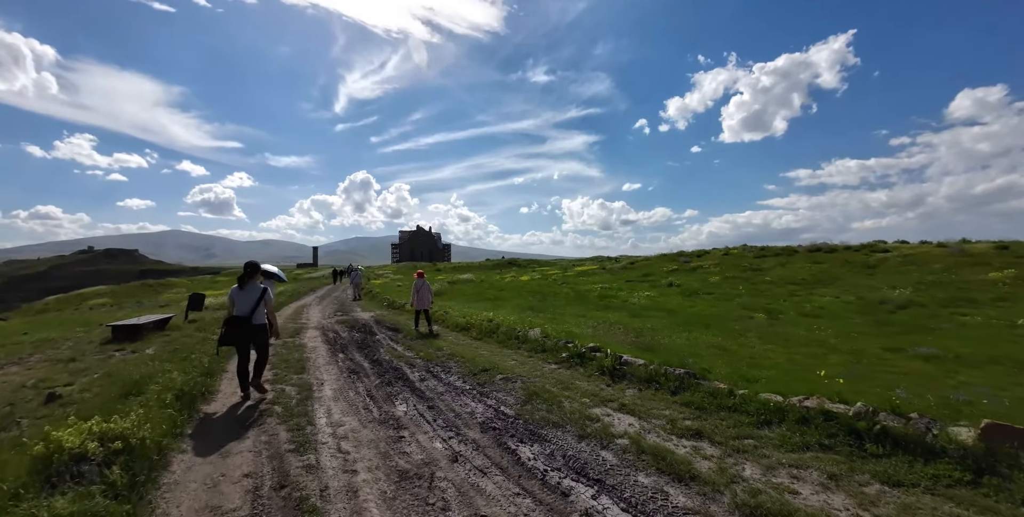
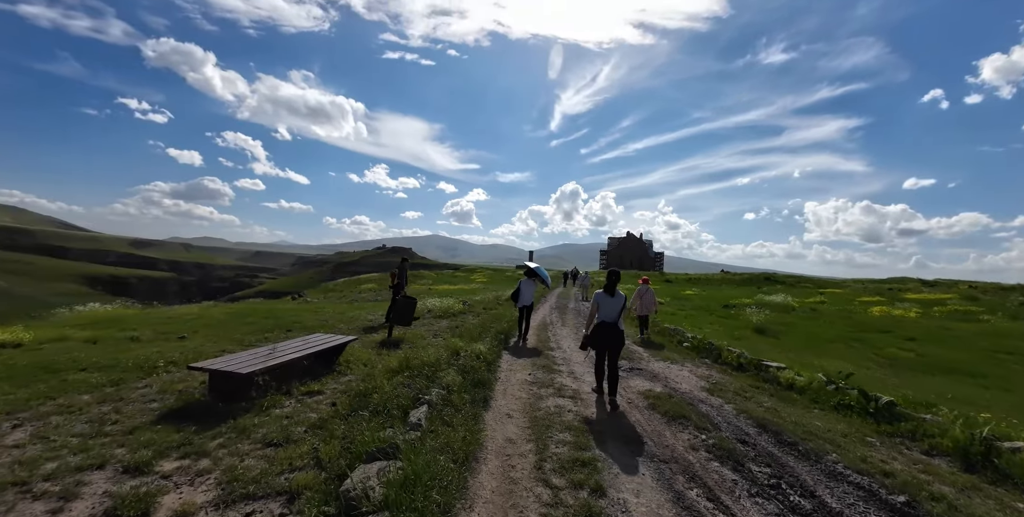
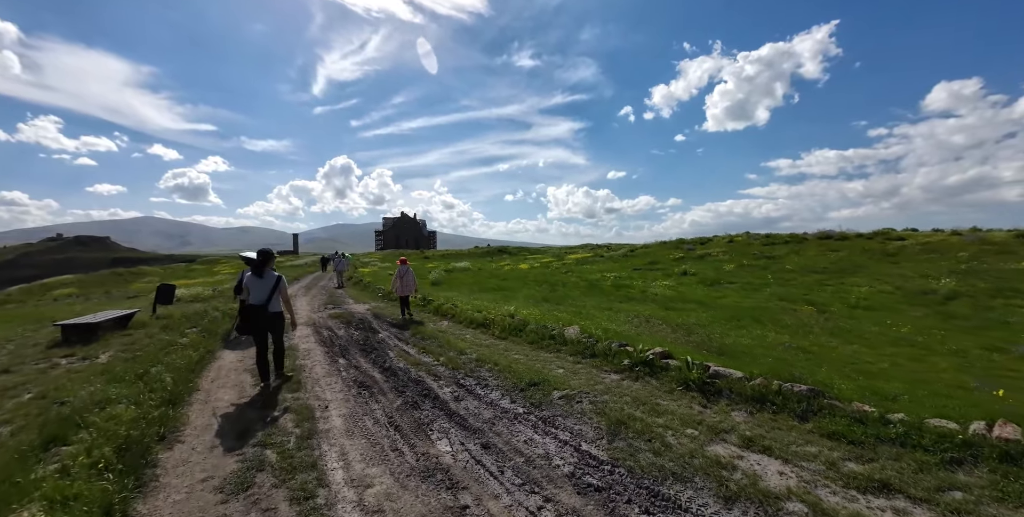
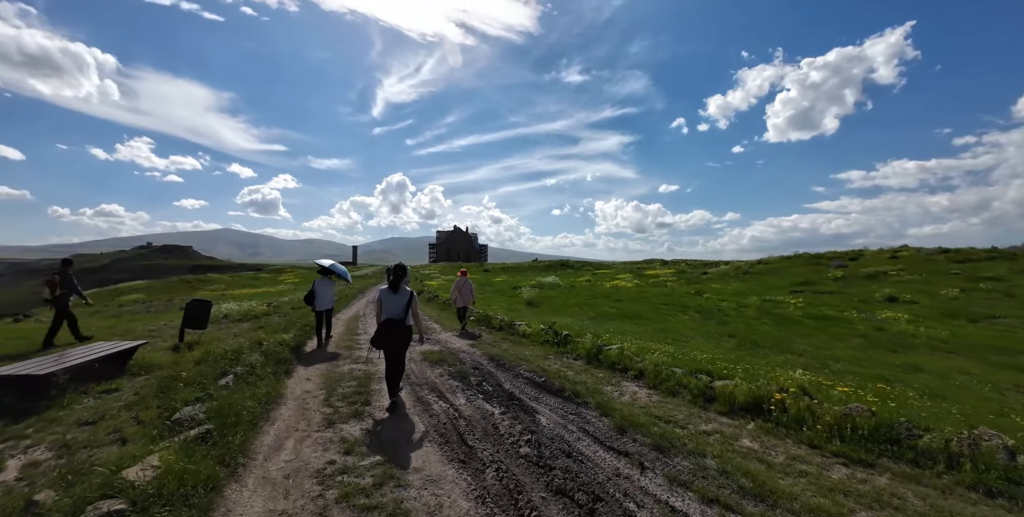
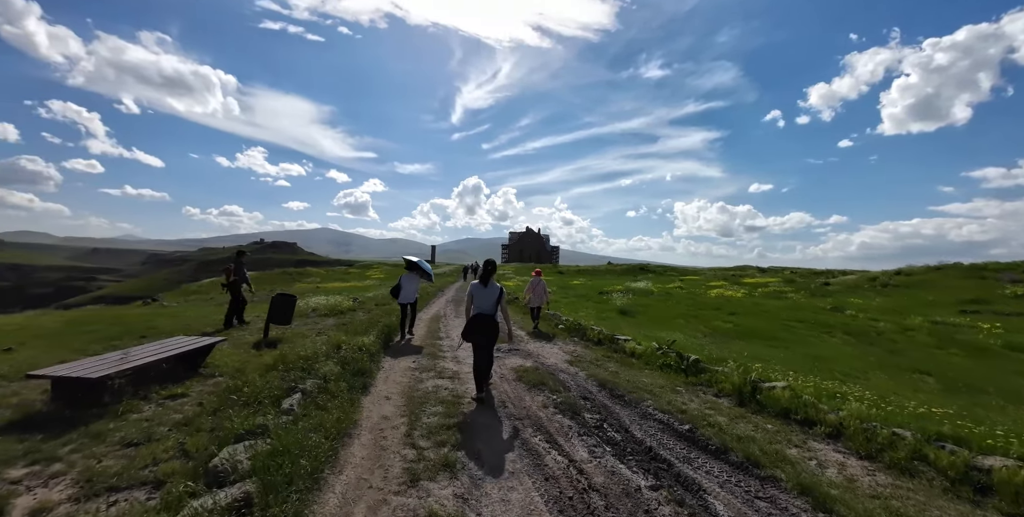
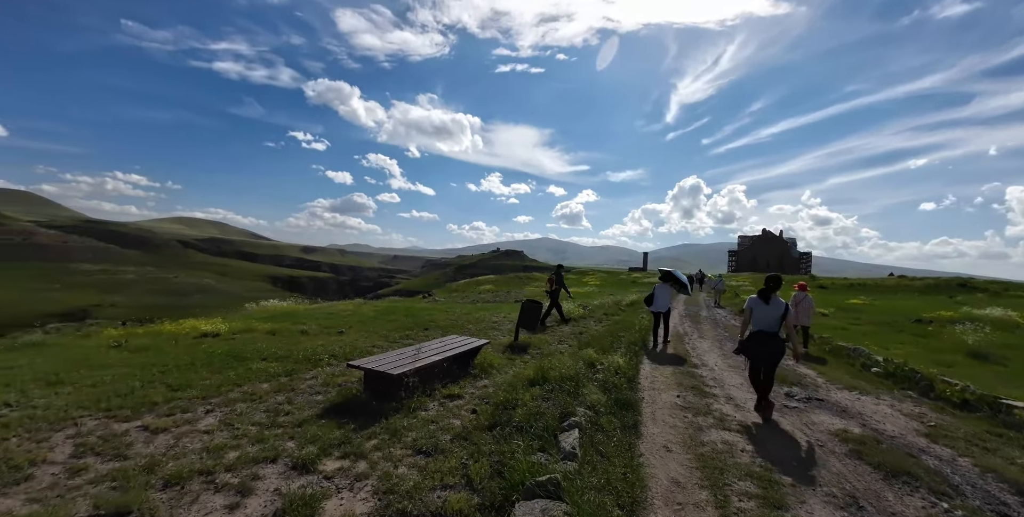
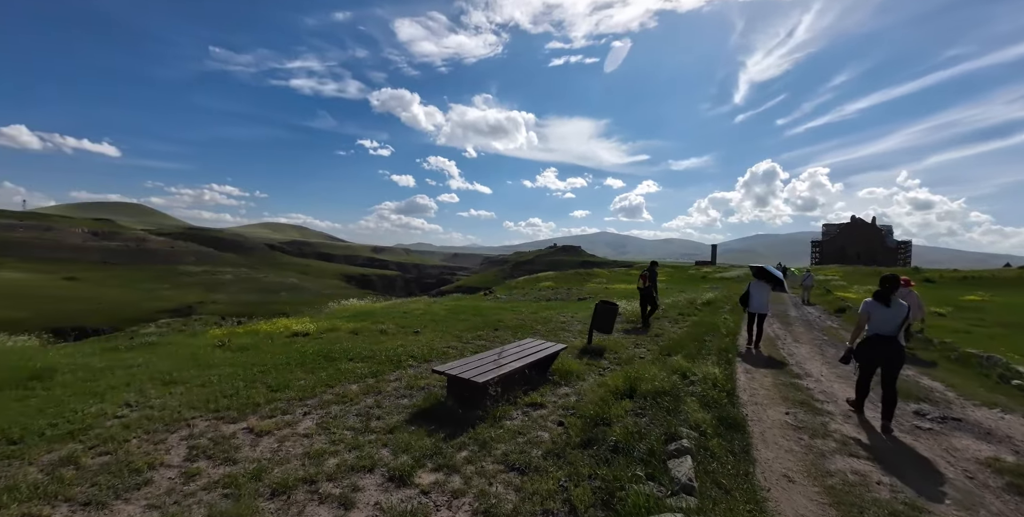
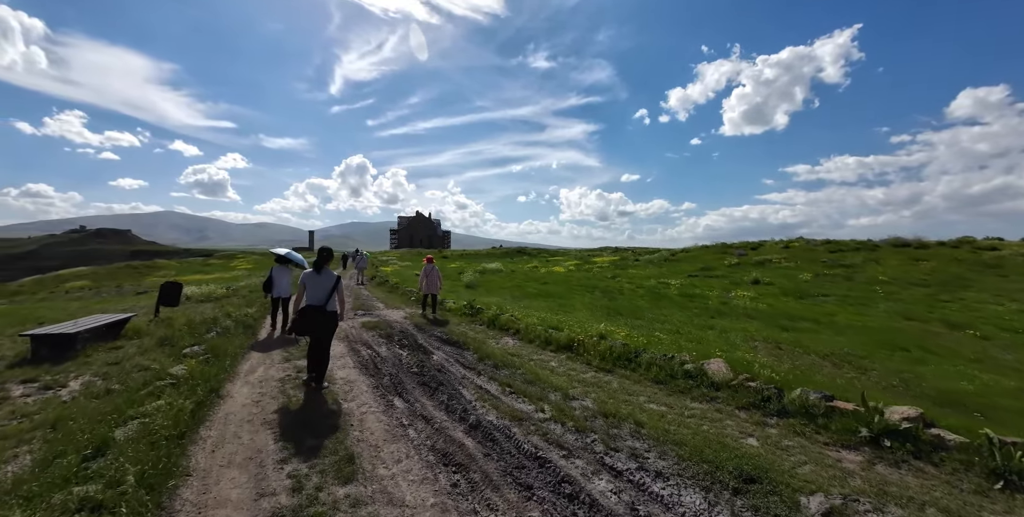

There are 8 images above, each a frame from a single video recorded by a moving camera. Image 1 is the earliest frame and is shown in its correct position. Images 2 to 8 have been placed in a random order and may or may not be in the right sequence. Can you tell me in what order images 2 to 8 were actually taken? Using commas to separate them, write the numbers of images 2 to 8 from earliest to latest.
3, 8, 4, 5, 2, 6, 7
